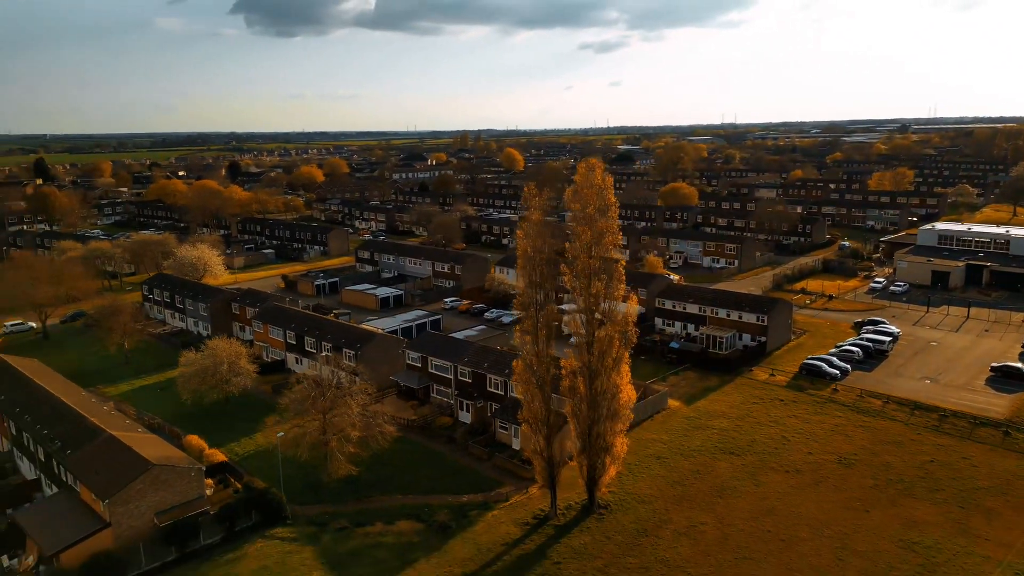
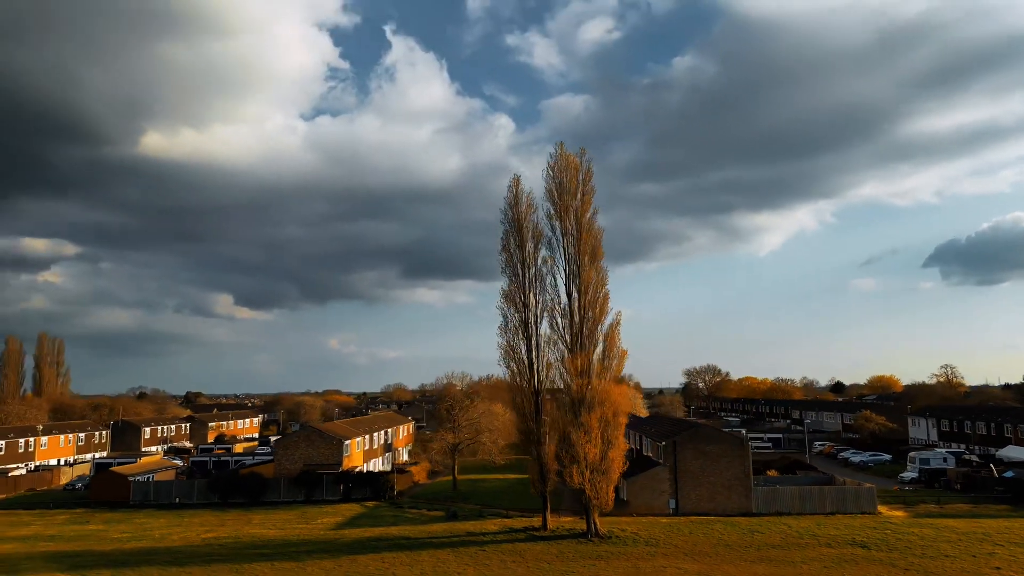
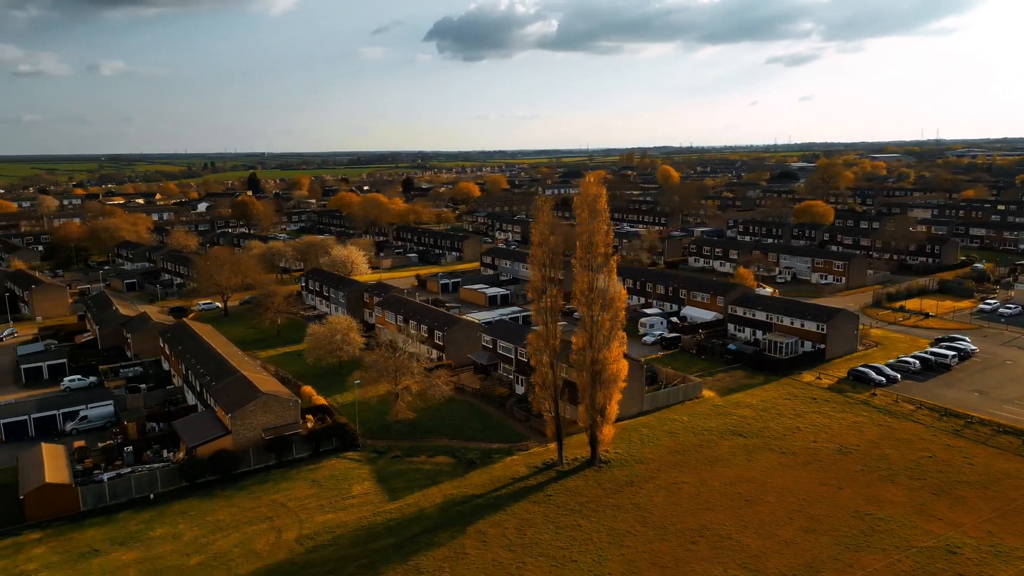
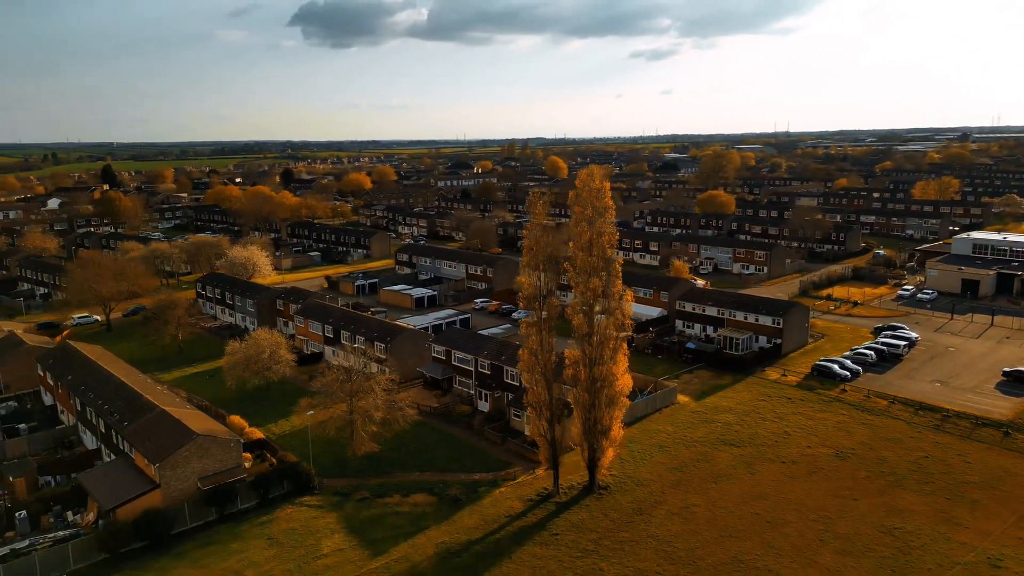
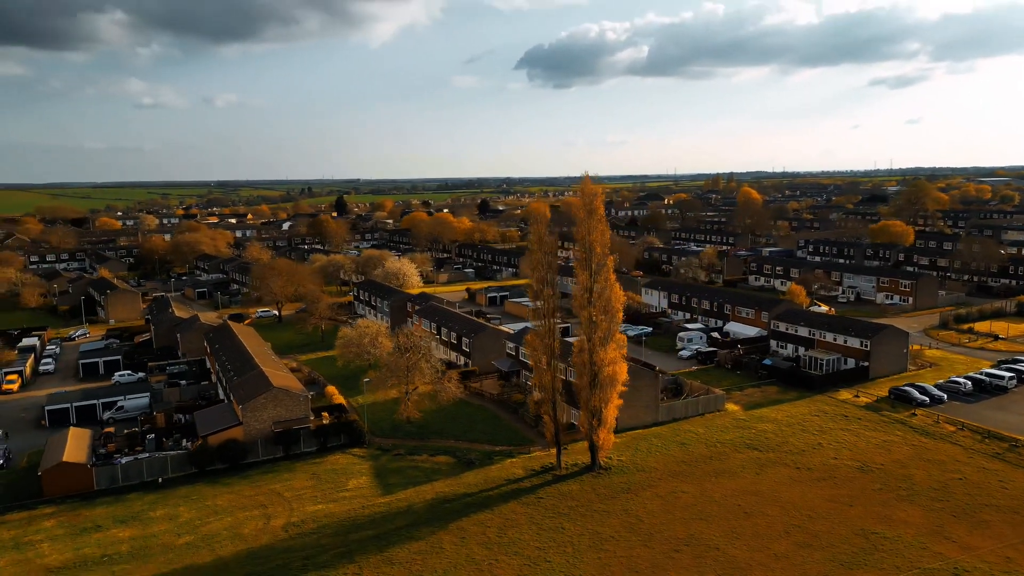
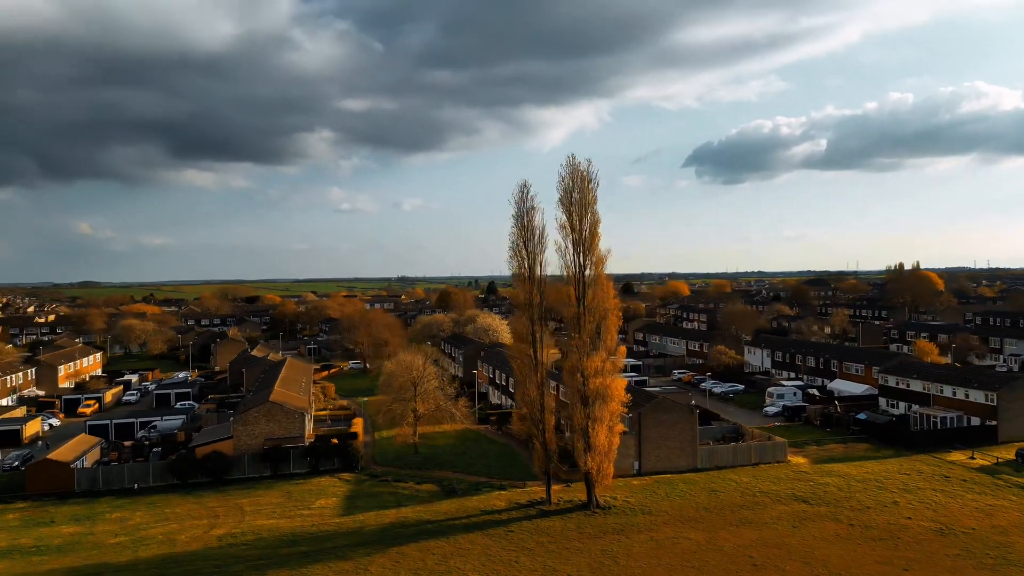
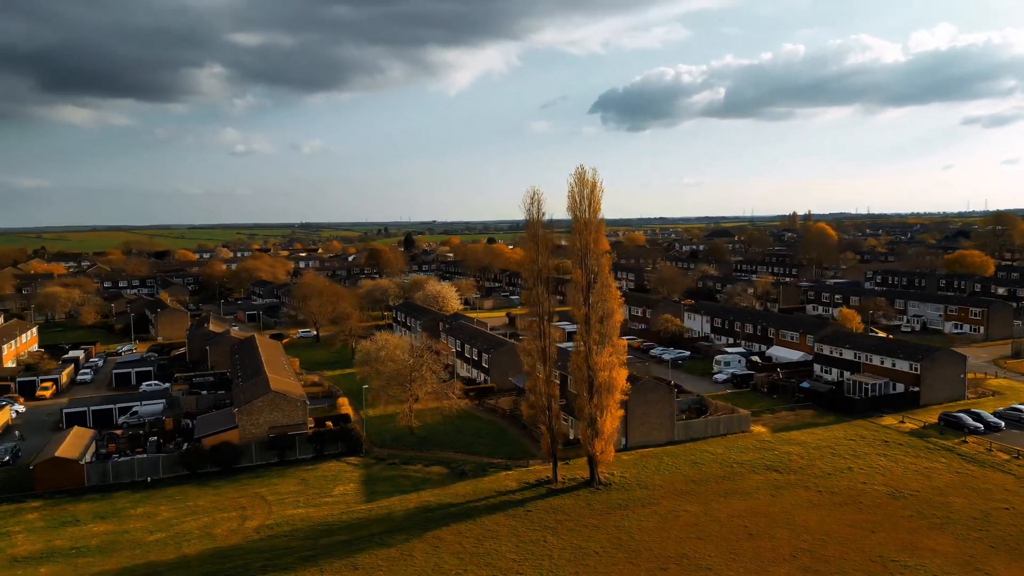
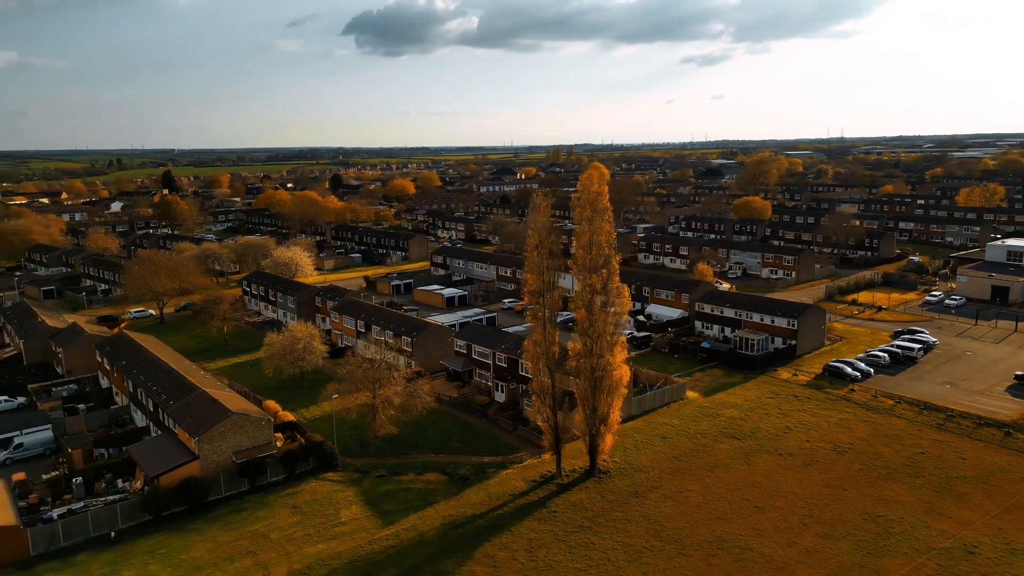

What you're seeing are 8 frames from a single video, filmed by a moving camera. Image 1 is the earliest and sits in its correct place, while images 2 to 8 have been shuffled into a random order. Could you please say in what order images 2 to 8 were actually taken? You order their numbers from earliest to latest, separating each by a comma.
4, 8, 3, 5, 7, 6, 2
